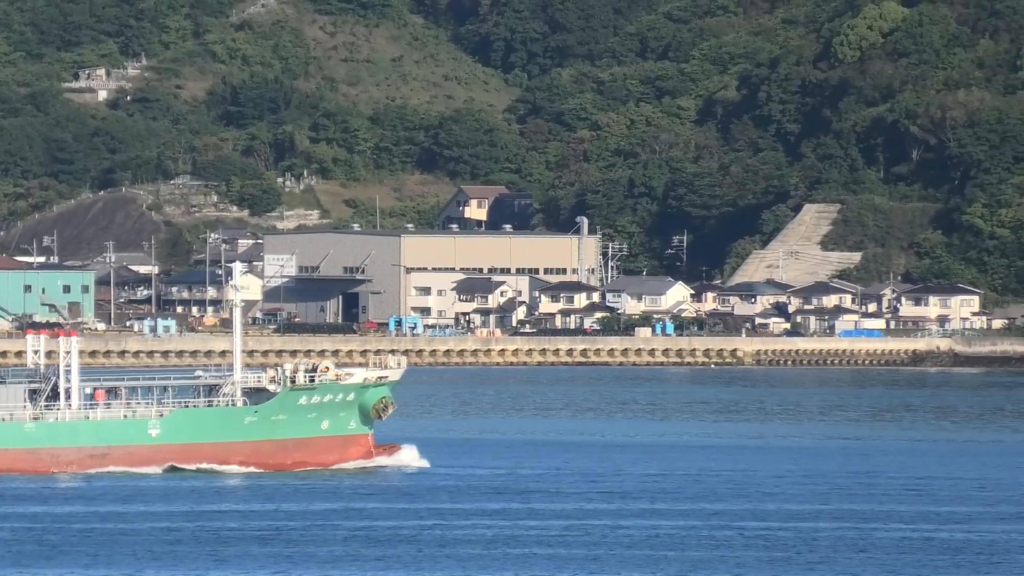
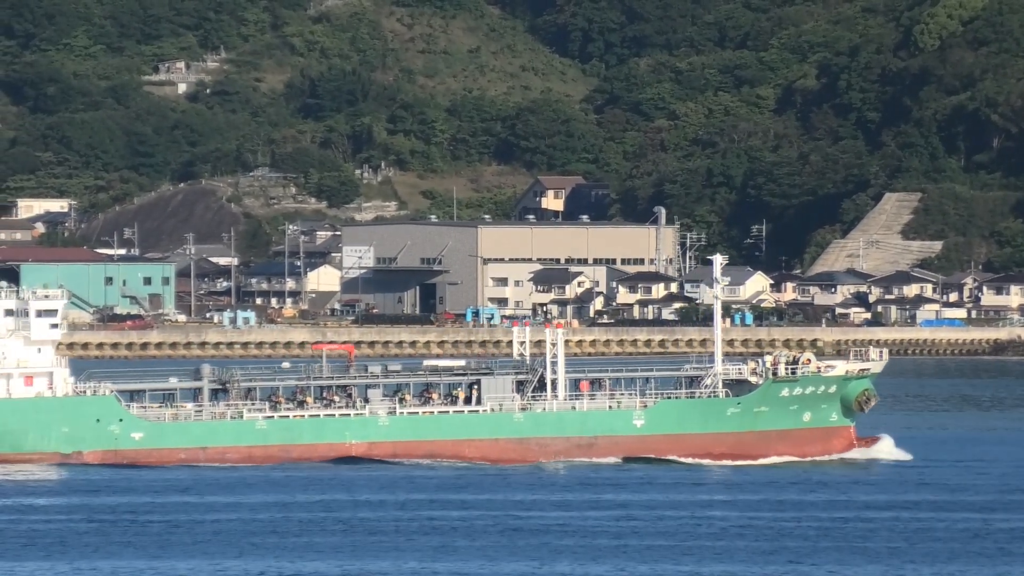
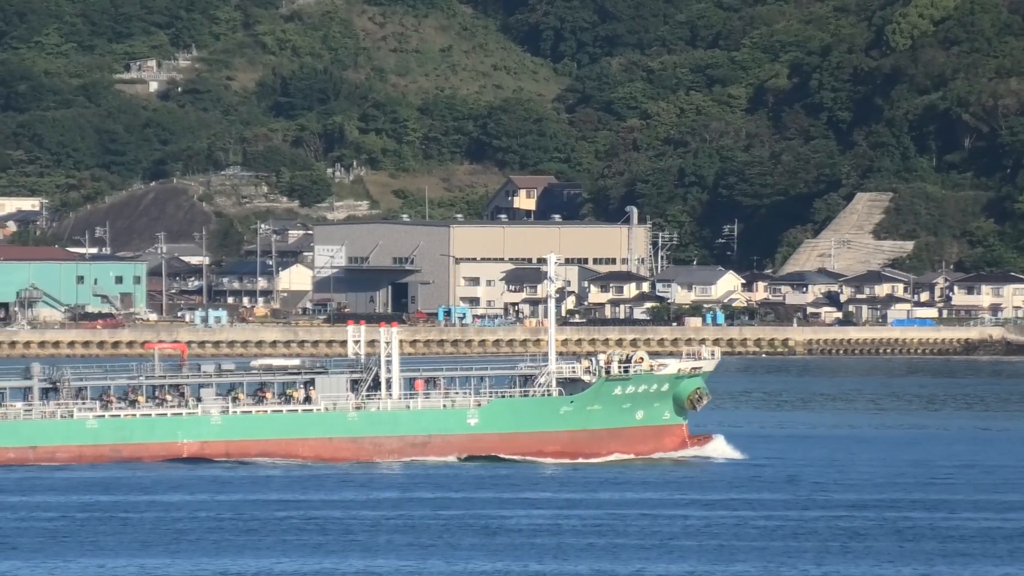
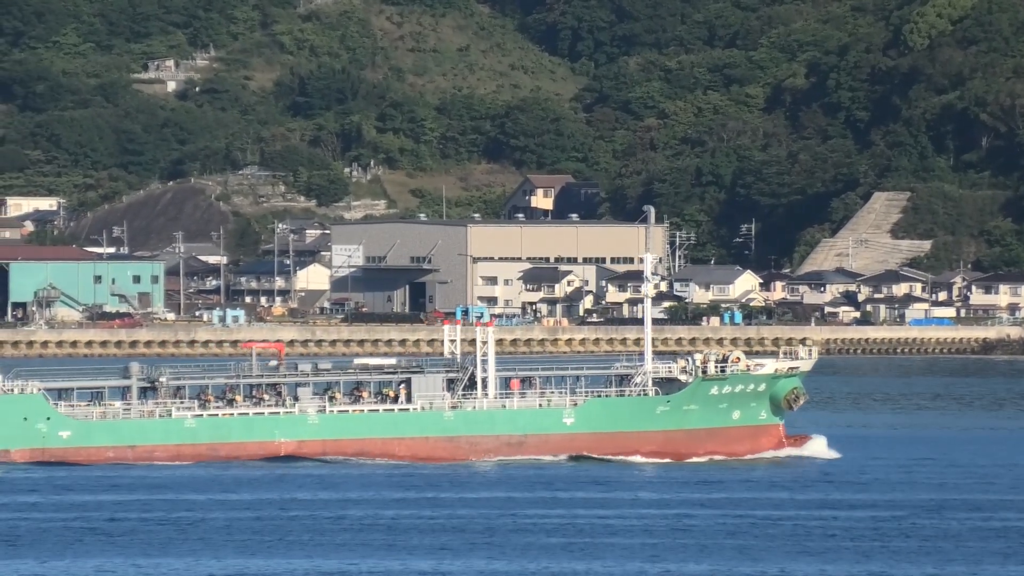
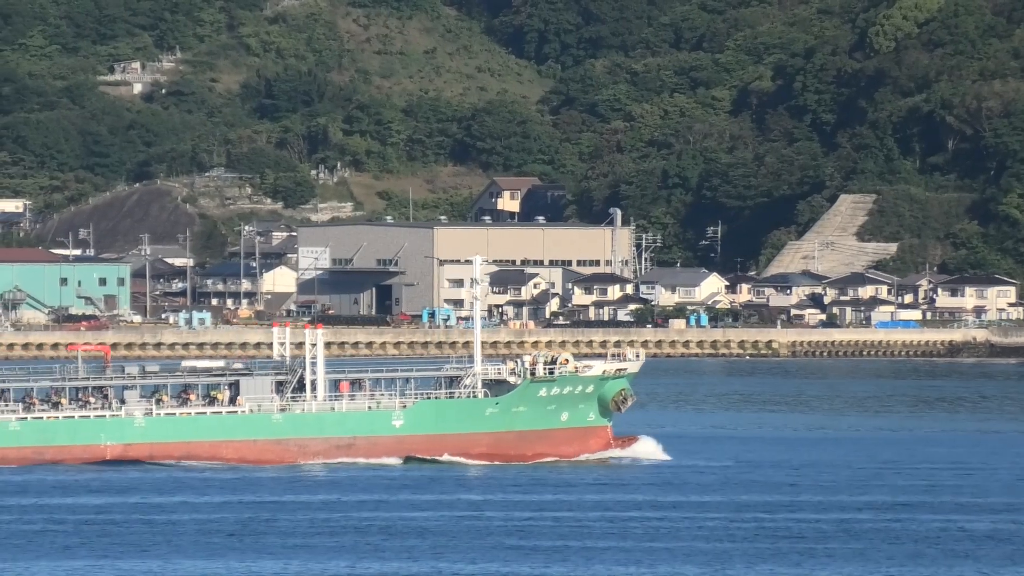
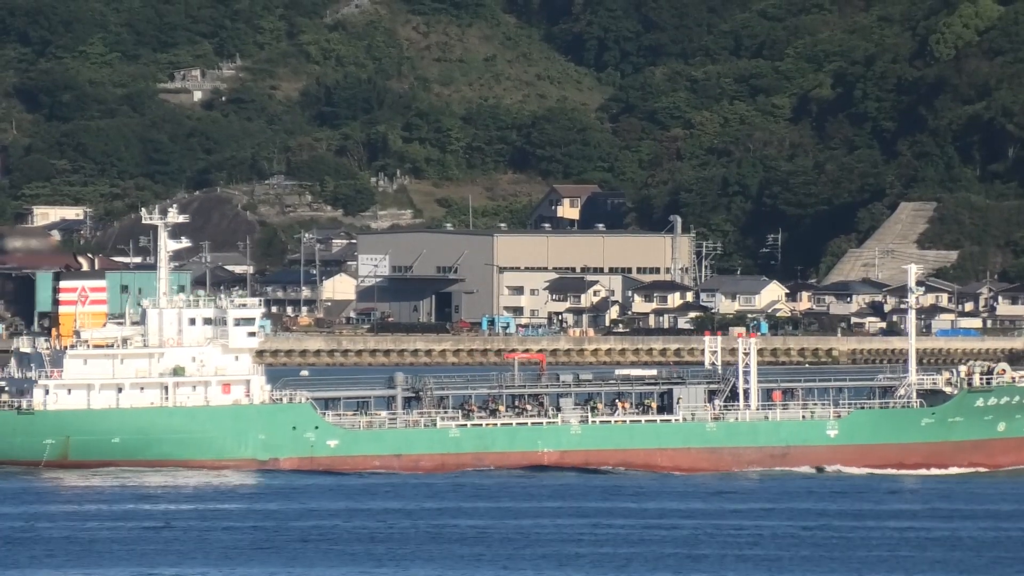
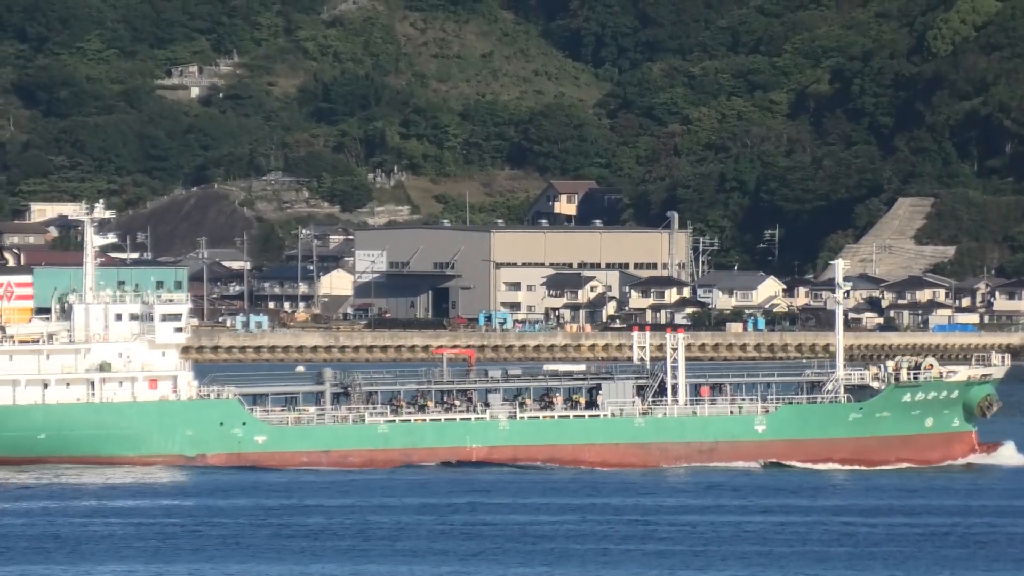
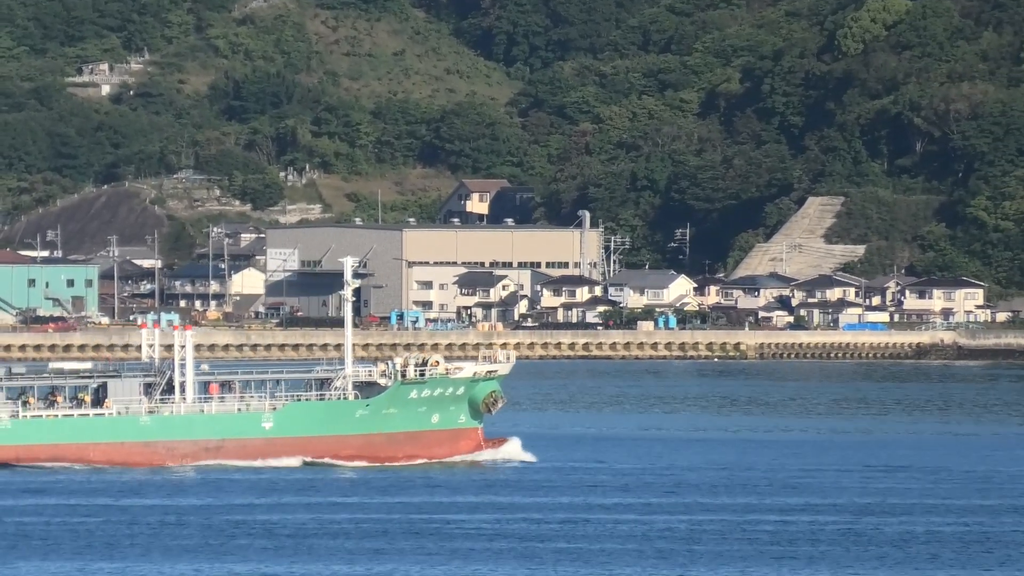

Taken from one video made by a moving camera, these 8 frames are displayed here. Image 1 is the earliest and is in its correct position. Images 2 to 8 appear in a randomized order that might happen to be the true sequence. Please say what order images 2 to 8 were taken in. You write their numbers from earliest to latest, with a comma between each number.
8, 5, 3, 4, 2, 7, 6
